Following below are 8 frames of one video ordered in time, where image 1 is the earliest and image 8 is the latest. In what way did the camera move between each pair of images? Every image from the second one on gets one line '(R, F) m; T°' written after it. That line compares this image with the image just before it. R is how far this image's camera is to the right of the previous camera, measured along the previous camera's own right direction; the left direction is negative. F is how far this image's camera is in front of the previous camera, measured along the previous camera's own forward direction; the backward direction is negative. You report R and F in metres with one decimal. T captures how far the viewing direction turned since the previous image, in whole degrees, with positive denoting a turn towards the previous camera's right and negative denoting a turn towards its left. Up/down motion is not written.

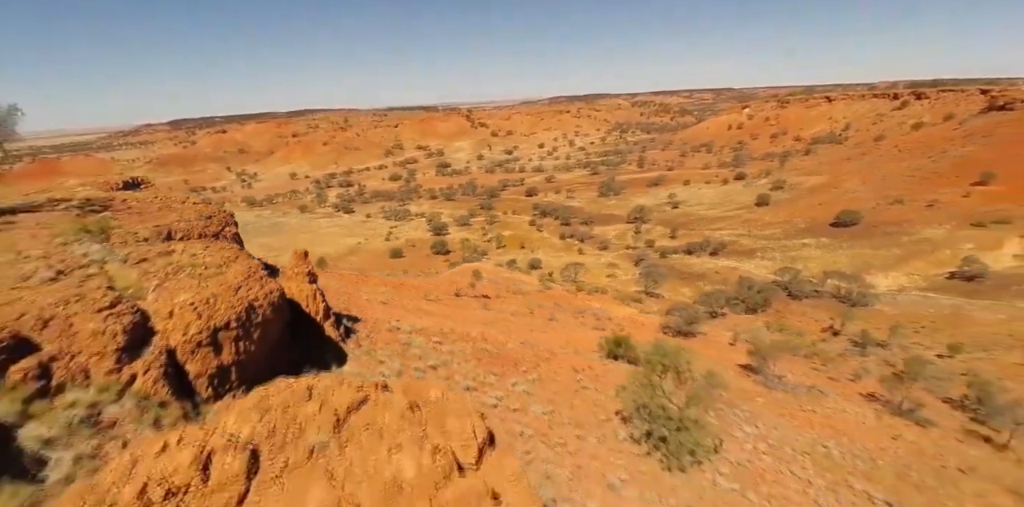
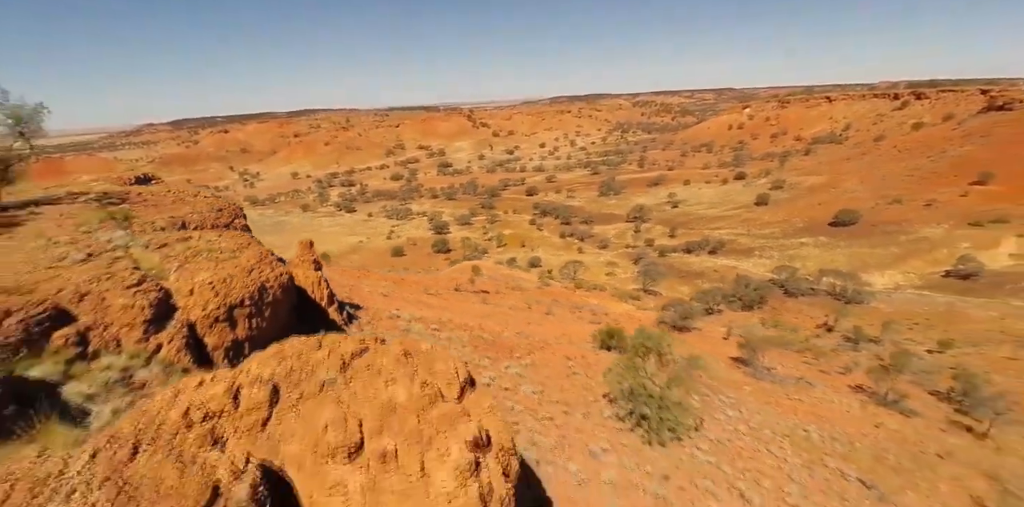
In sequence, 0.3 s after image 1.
(+0.1, -0.4) m; 0°
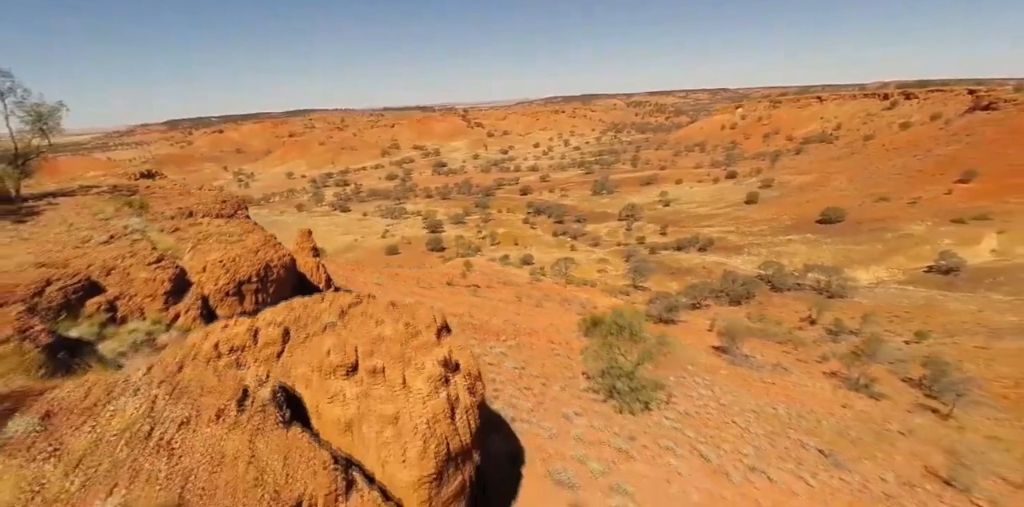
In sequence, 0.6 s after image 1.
(+0.2, -0.6) m; +1°
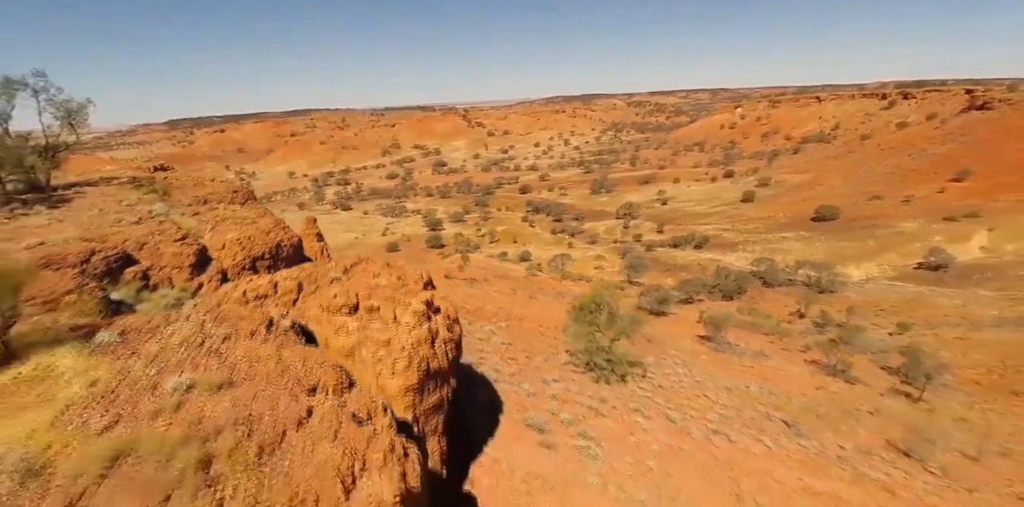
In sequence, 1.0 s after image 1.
(+0.2, -0.7) m; 0°
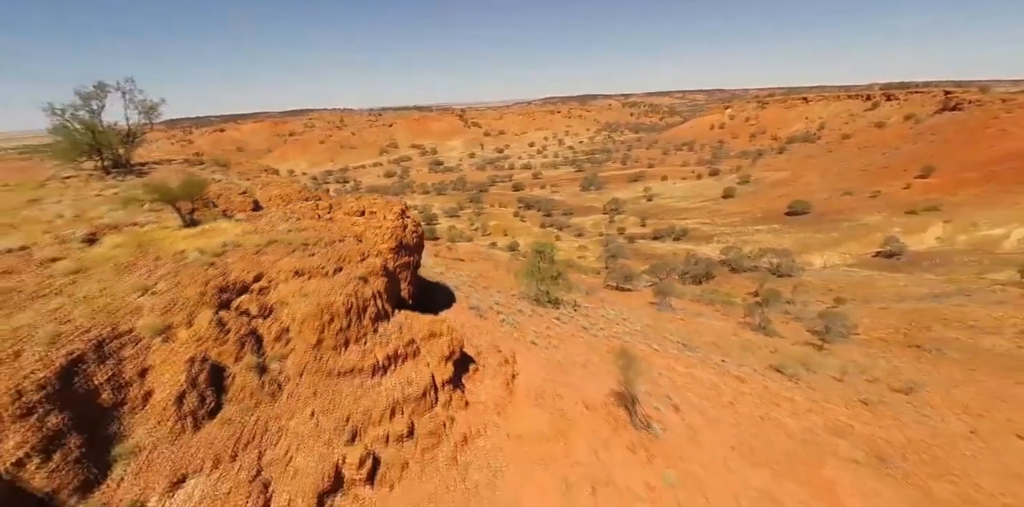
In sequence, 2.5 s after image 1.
(+0.9, -2.8) m; 0°
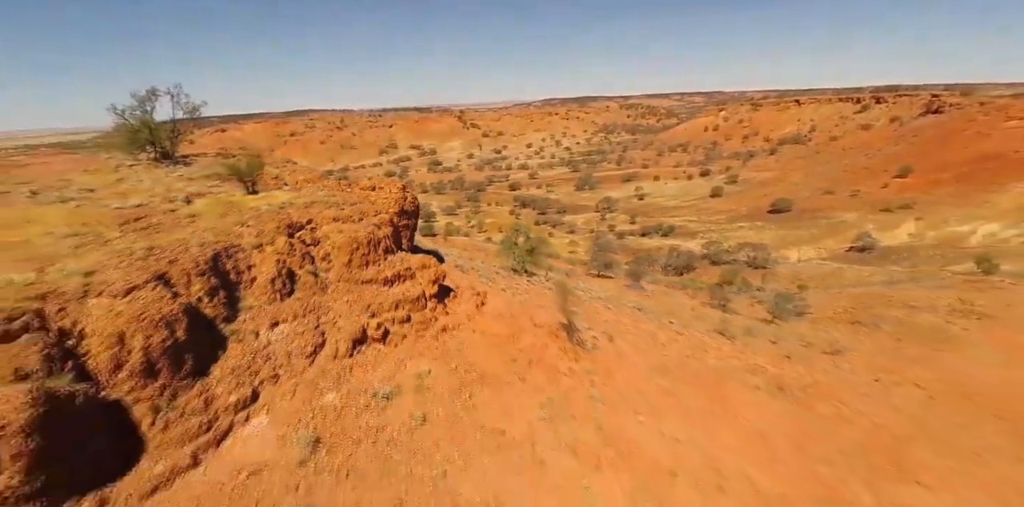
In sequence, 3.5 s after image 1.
(+0.5, -2.2) m; 0°
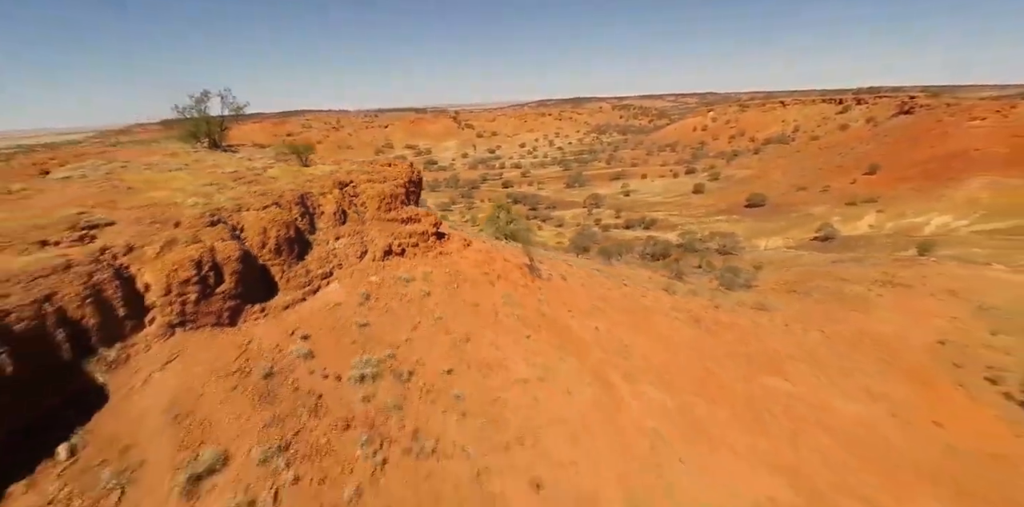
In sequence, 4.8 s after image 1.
(+0.5, -3.3) m; +1°
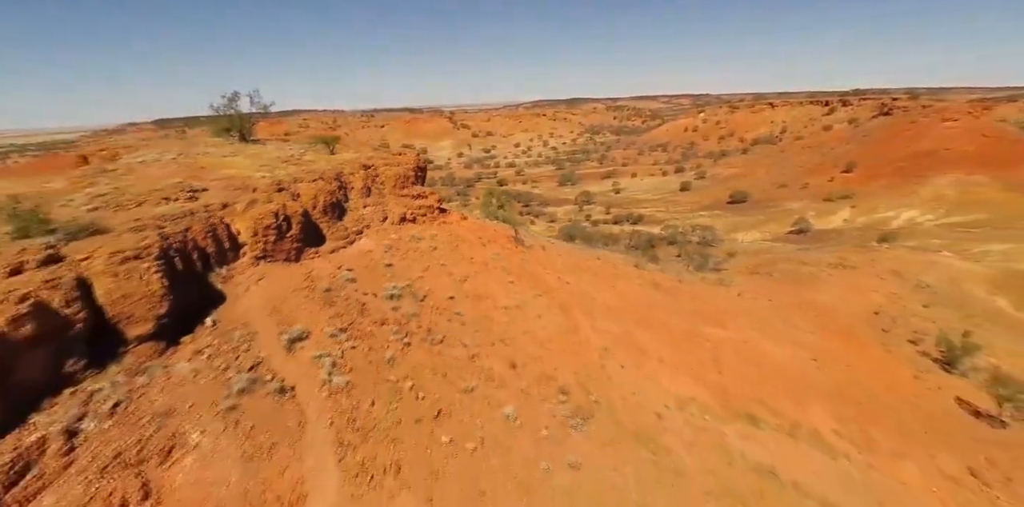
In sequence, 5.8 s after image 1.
(+0.2, -2.6) m; +1°
